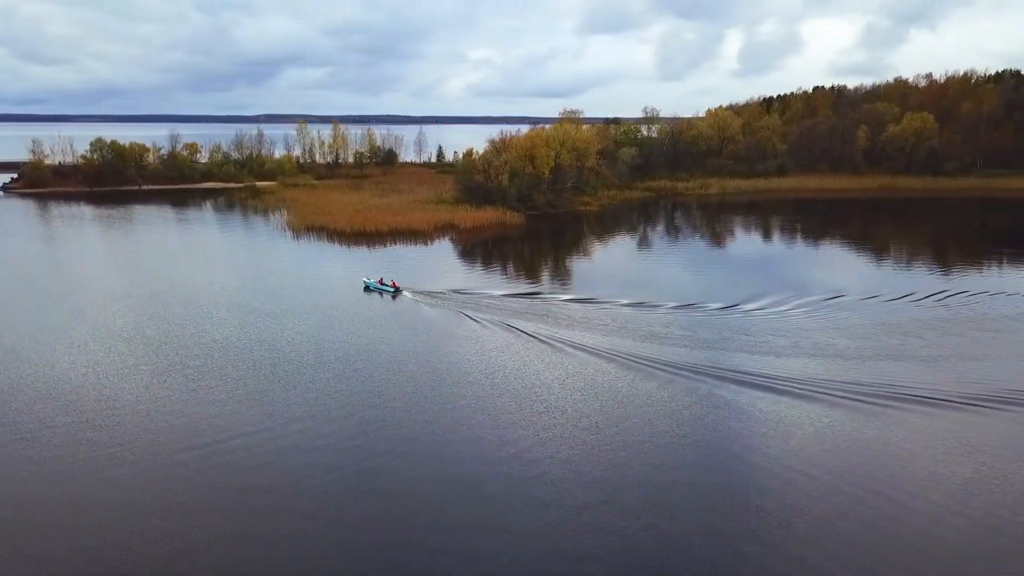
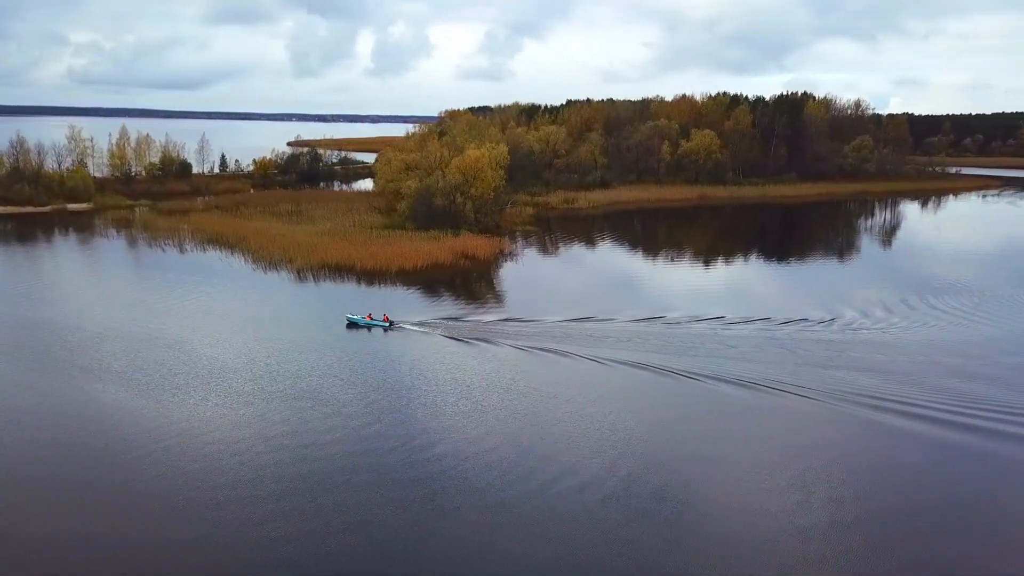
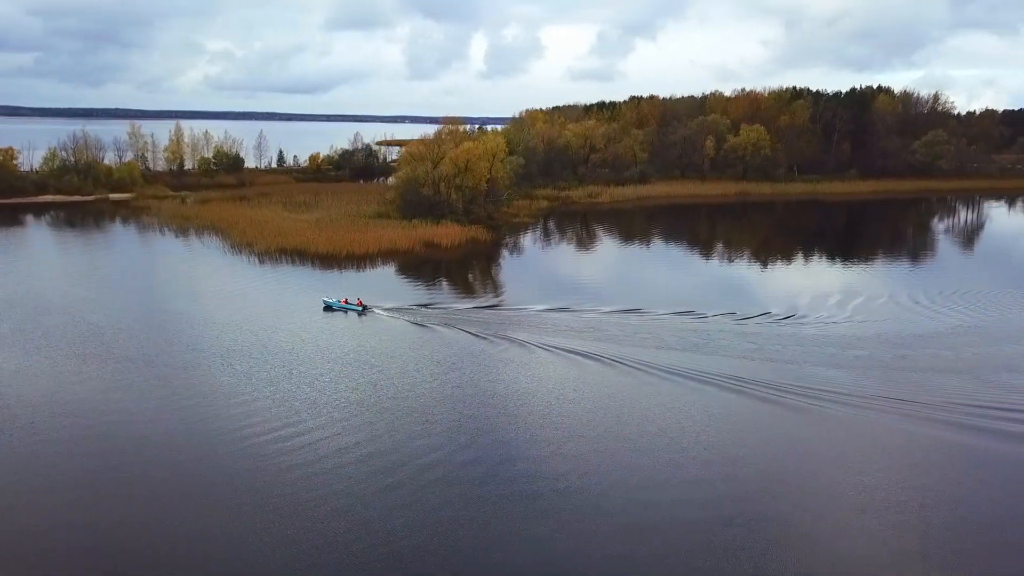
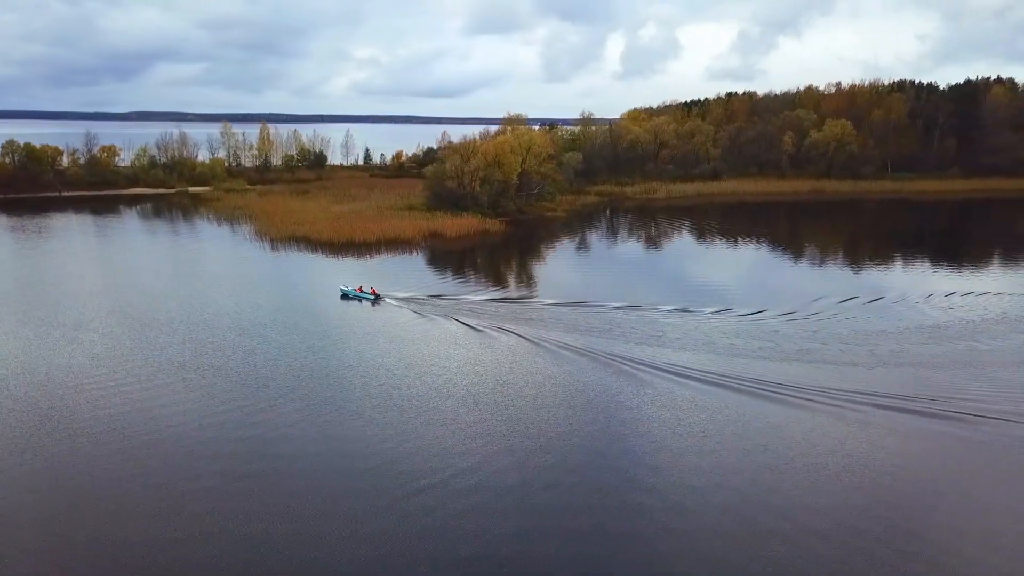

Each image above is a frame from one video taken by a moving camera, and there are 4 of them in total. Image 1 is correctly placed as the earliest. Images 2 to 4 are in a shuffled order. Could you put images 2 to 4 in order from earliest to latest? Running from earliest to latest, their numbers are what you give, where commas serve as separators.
4, 3, 2
